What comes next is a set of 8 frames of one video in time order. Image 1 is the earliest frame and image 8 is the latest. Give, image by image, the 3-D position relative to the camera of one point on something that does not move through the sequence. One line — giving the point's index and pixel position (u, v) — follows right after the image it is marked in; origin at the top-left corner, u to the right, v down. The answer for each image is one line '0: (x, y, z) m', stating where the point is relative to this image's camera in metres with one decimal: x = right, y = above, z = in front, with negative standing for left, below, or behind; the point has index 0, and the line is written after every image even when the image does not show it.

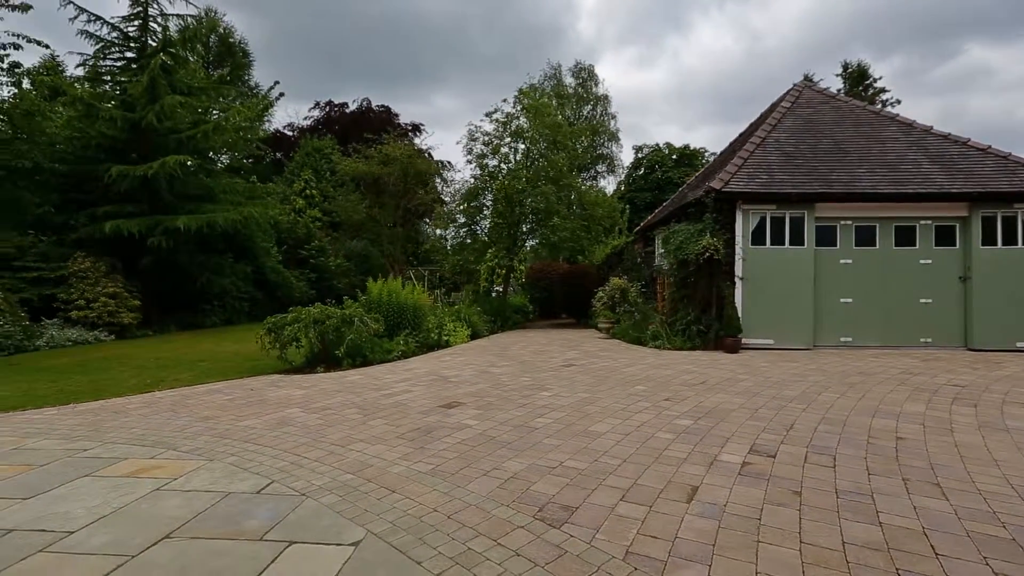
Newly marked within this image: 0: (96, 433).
0: (-3.9, -1.4, +4.6) m
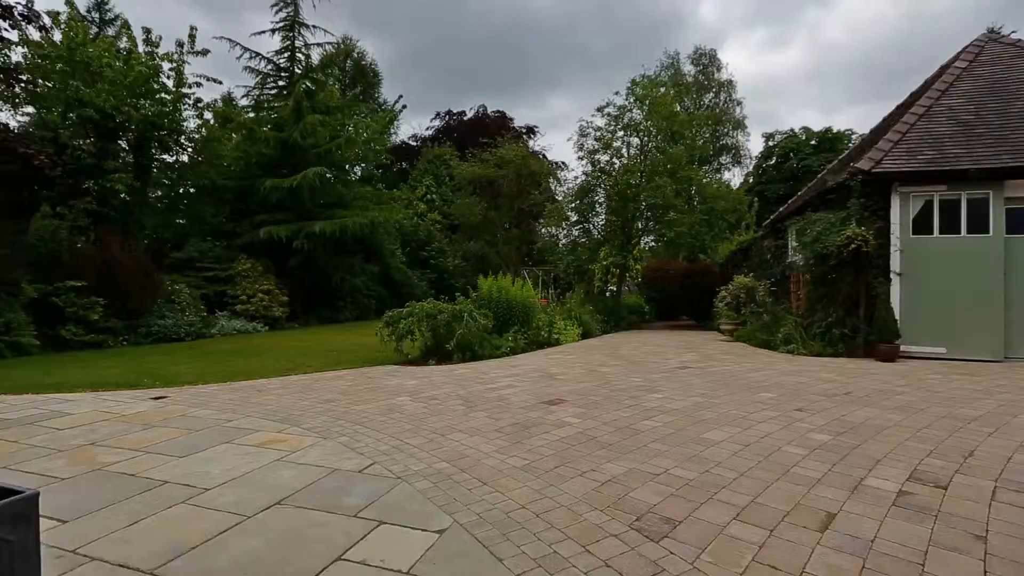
0: (-2.9, -1.3, +5.2) m
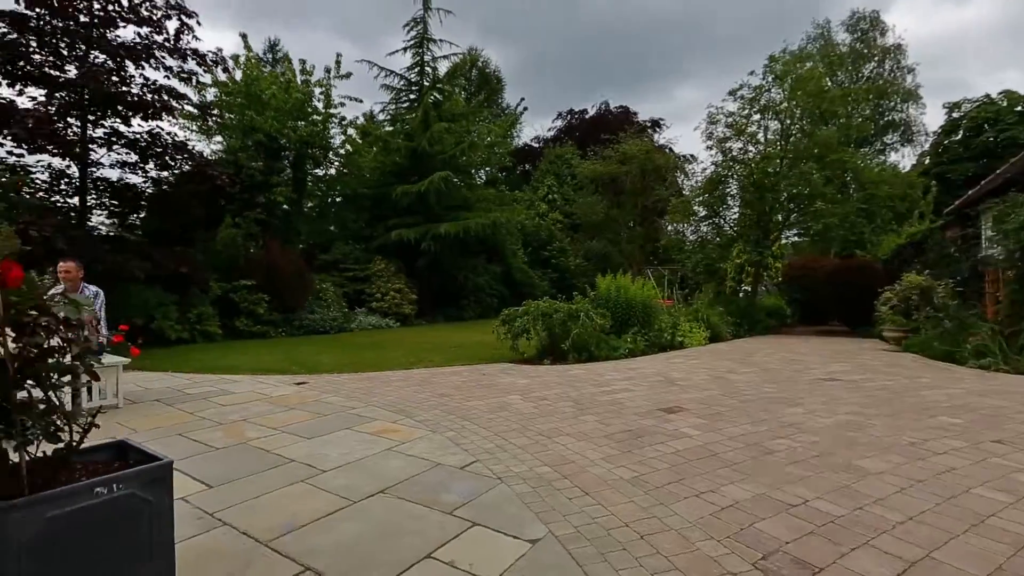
0: (-1.7, -1.3, +5.6) m
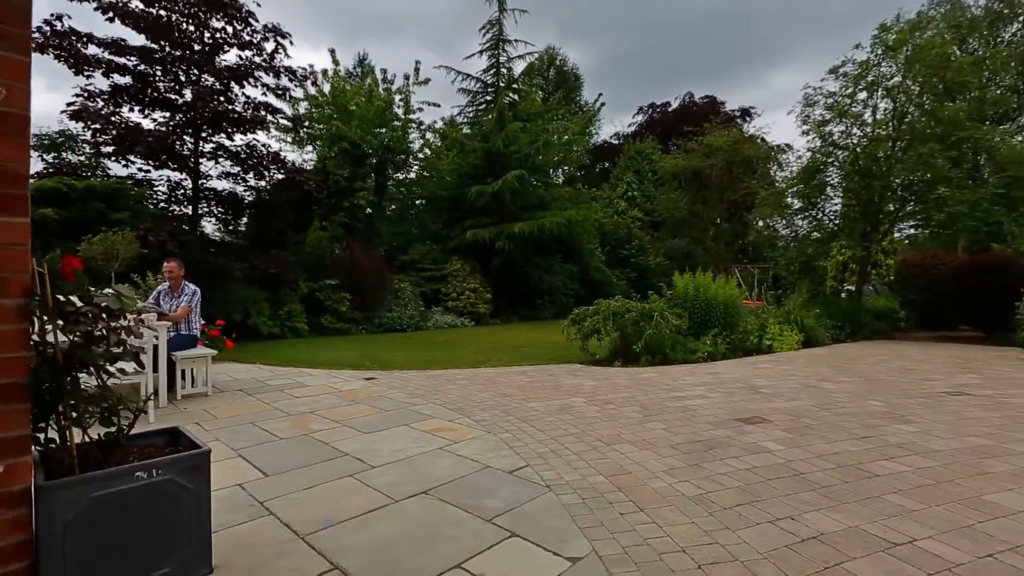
0: (-1.0, -1.2, +5.6) m
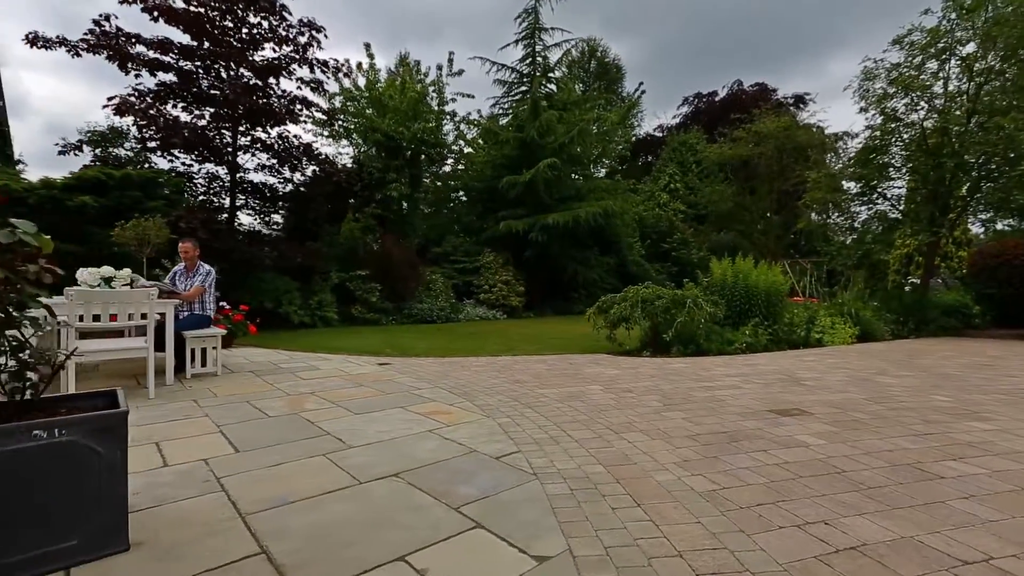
0: (-0.8, -1.0, +5.3) m
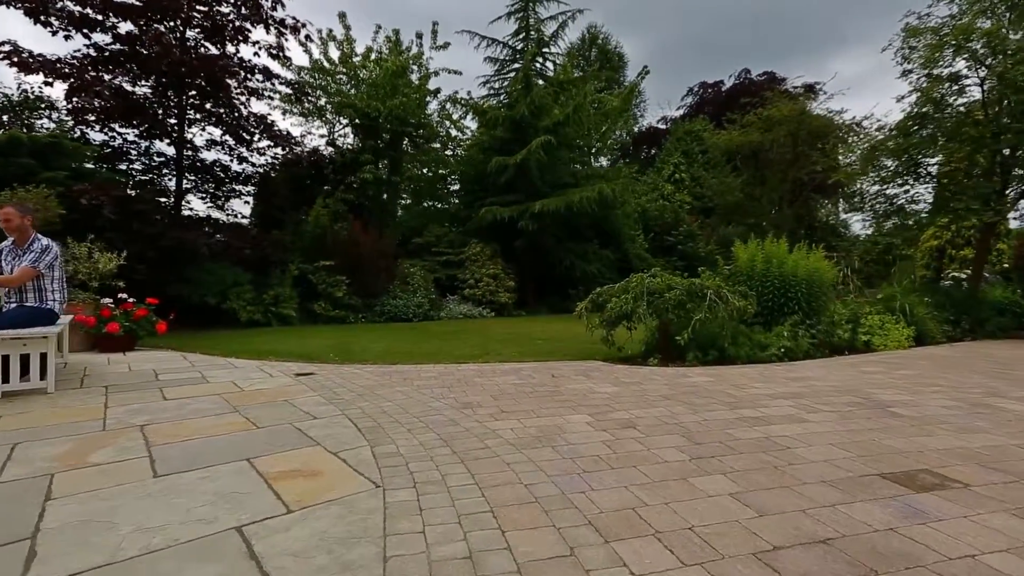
0: (-1.2, -0.9, +3.7) m
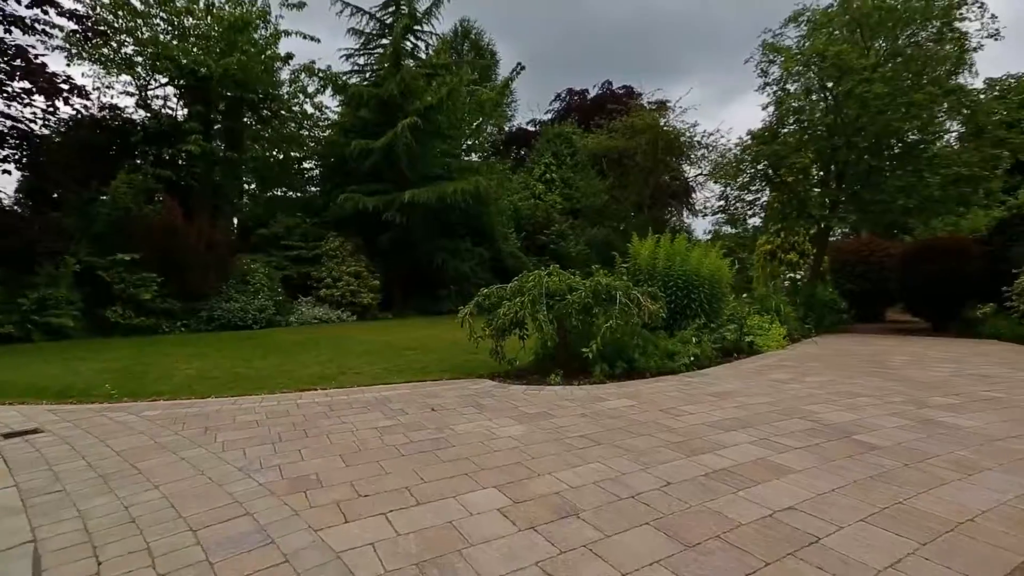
0: (-1.8, -0.9, +2.0) m
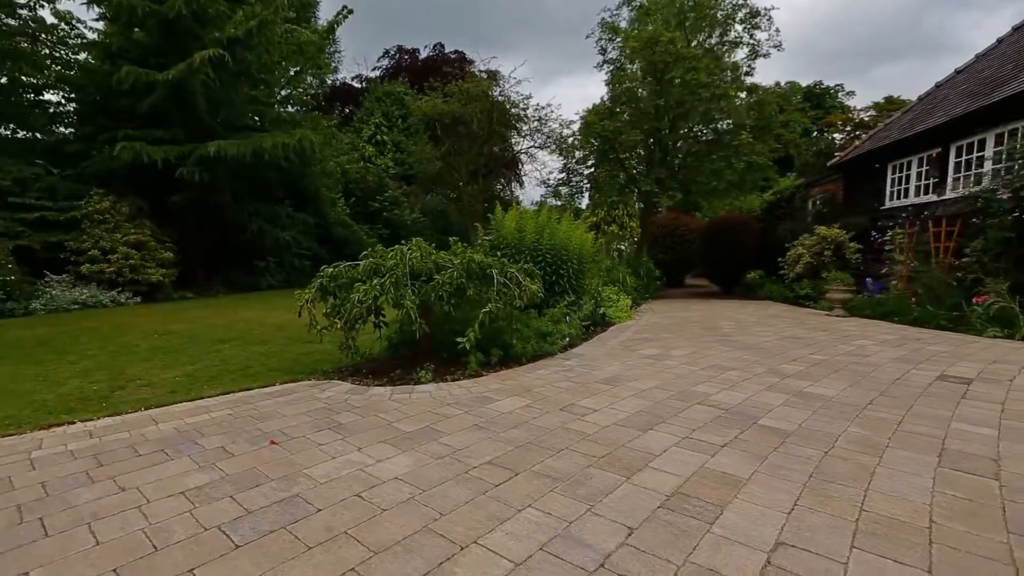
0: (-2.0, -0.9, +0.7) m
